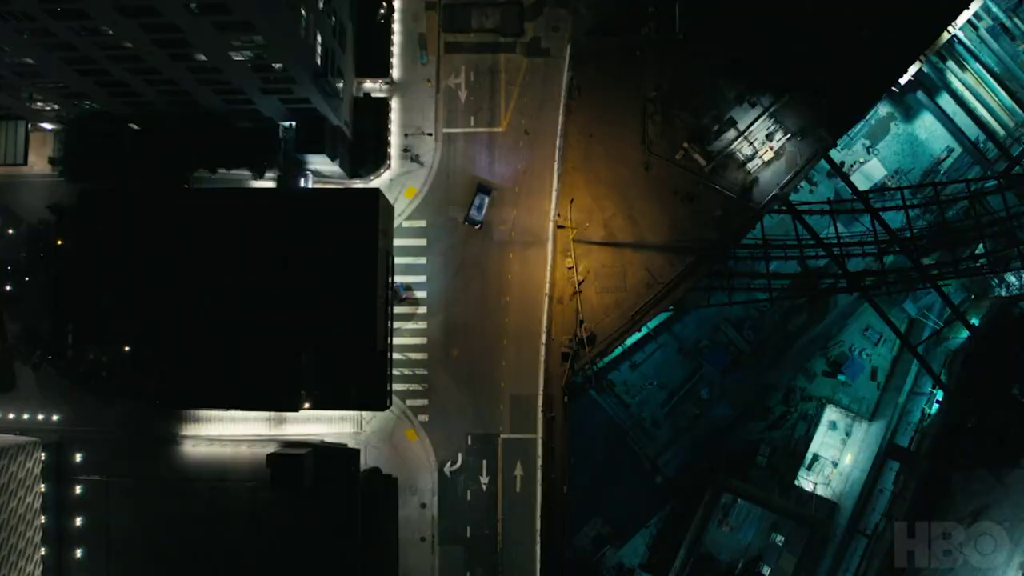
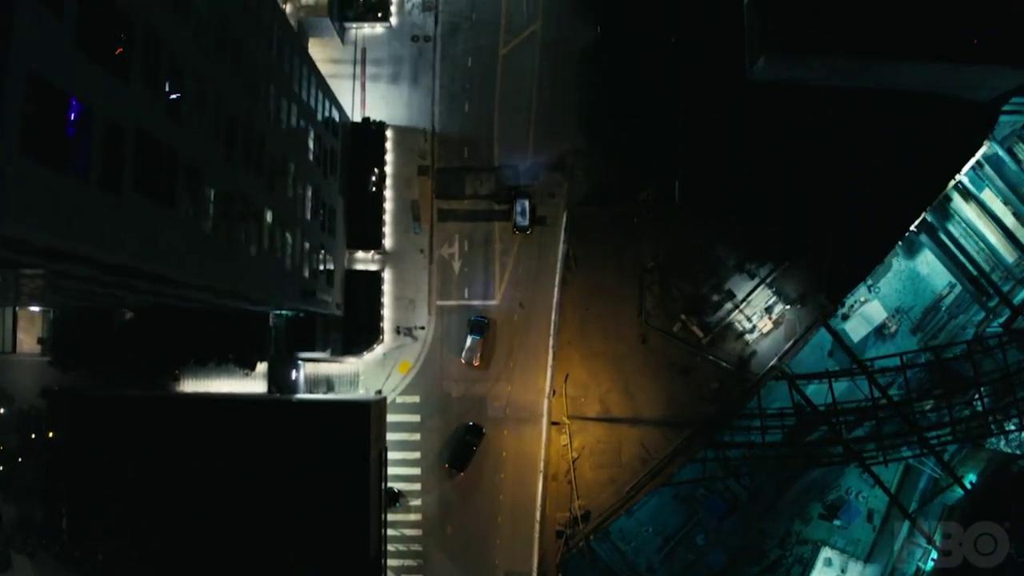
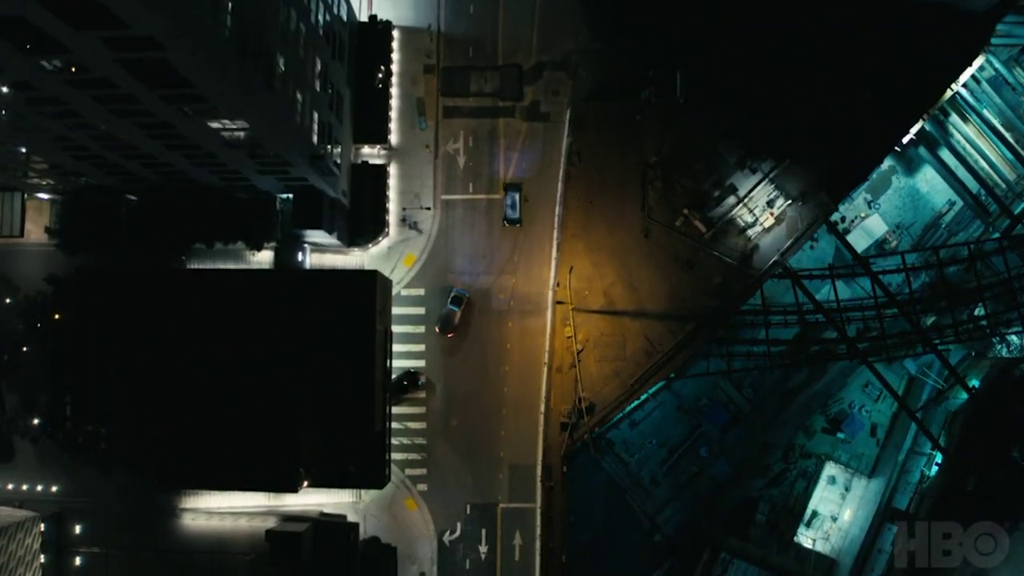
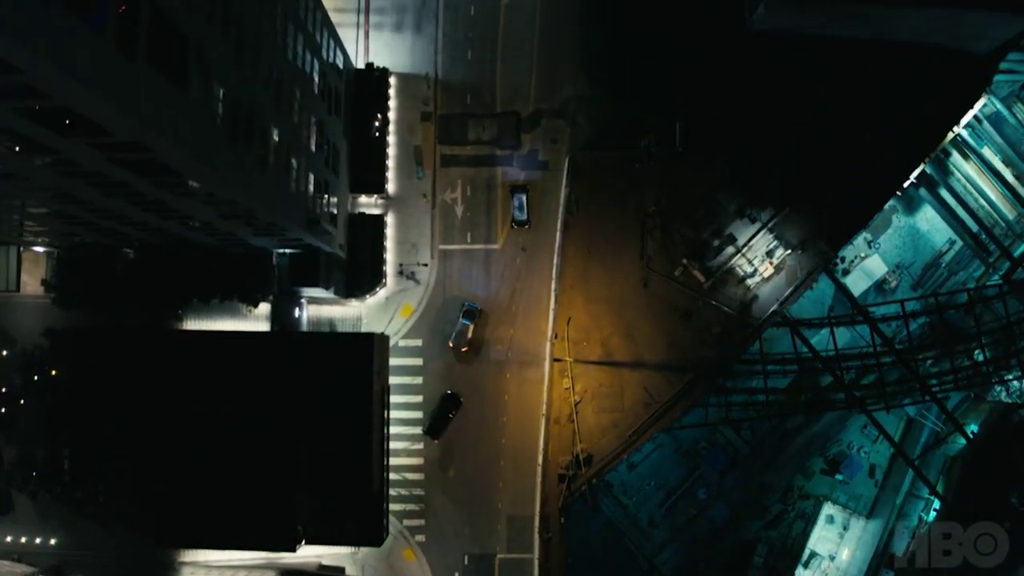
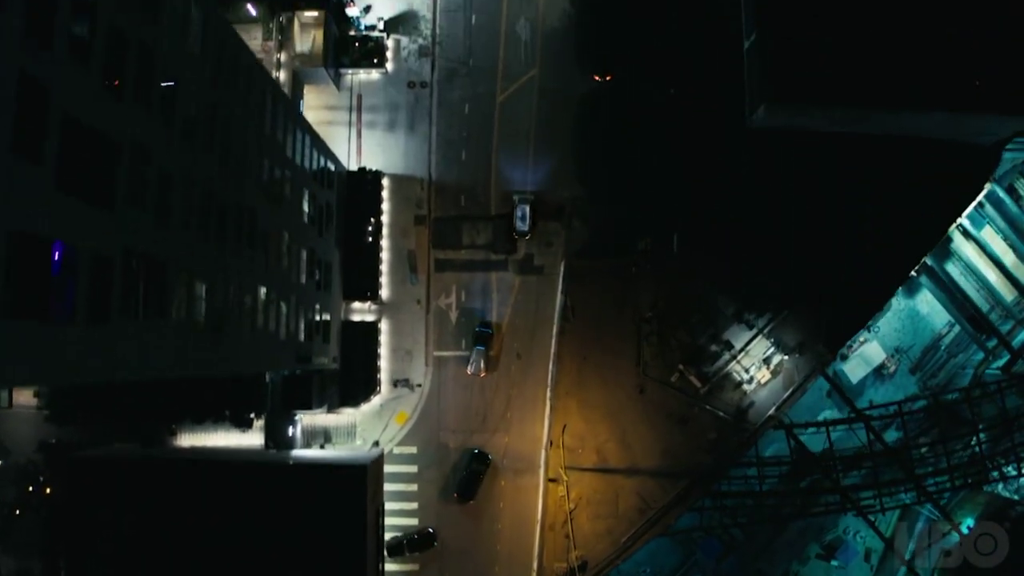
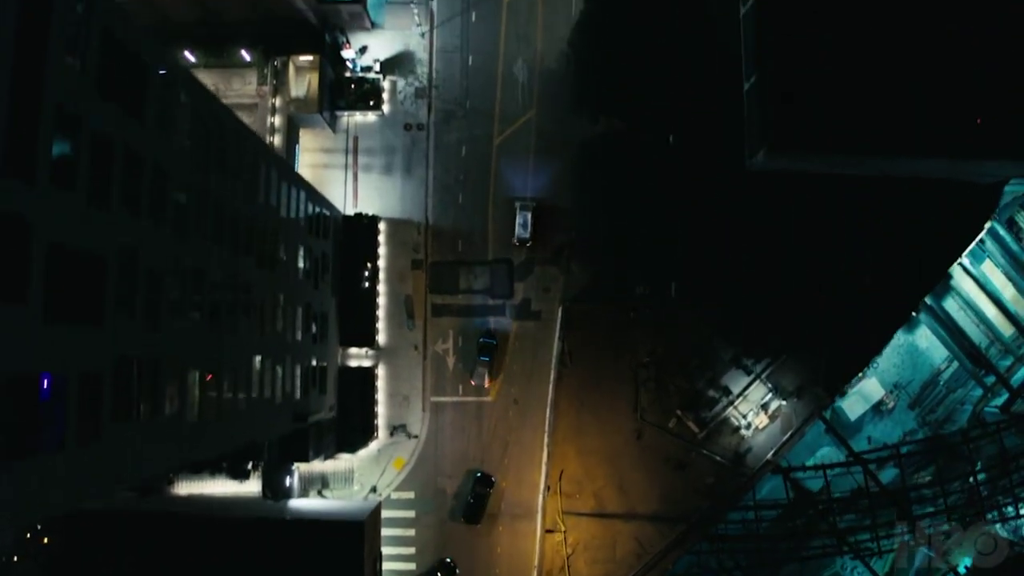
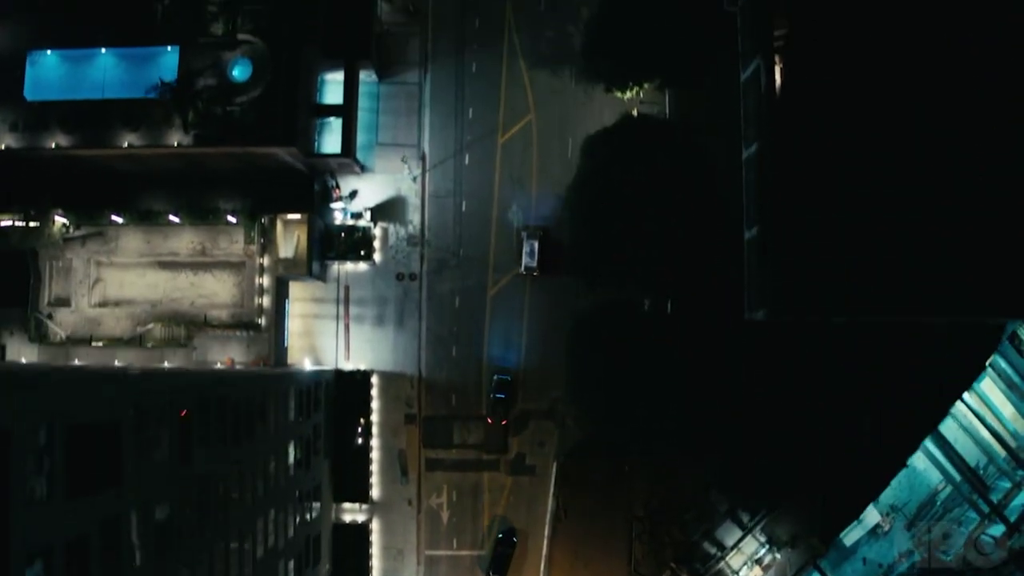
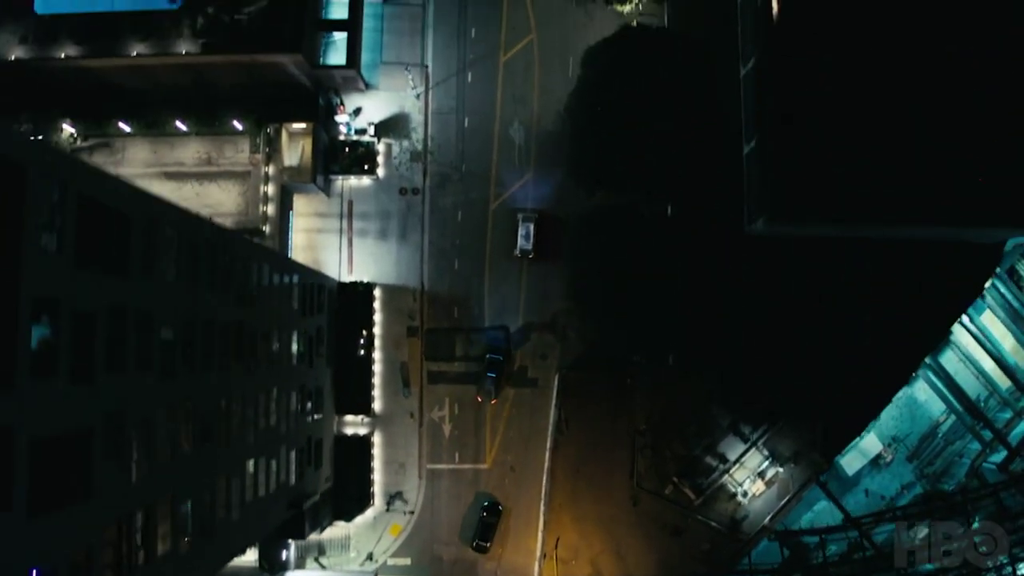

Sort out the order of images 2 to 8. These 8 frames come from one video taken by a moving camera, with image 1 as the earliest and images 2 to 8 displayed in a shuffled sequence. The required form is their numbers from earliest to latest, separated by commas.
3, 4, 2, 5, 6, 8, 7
